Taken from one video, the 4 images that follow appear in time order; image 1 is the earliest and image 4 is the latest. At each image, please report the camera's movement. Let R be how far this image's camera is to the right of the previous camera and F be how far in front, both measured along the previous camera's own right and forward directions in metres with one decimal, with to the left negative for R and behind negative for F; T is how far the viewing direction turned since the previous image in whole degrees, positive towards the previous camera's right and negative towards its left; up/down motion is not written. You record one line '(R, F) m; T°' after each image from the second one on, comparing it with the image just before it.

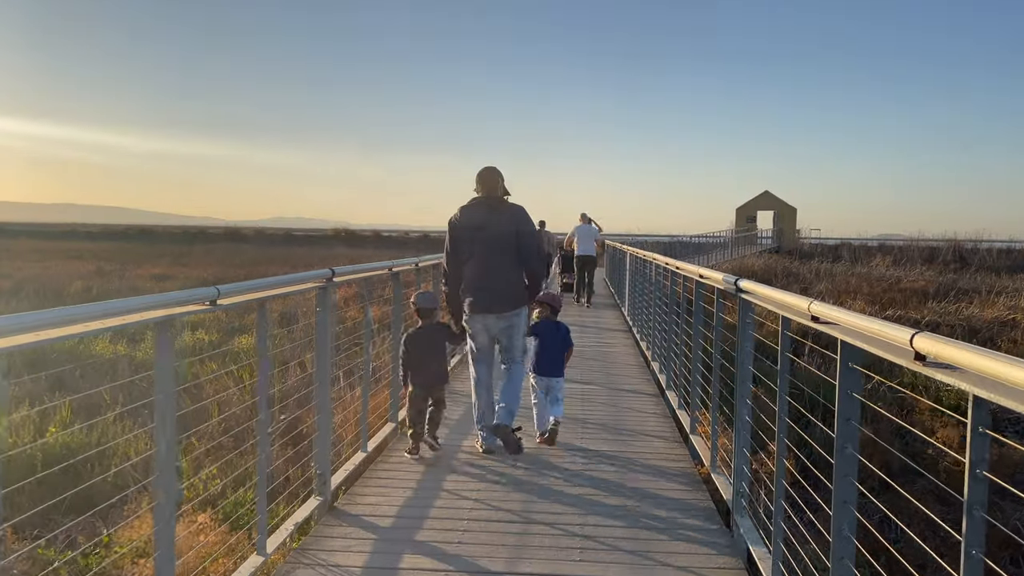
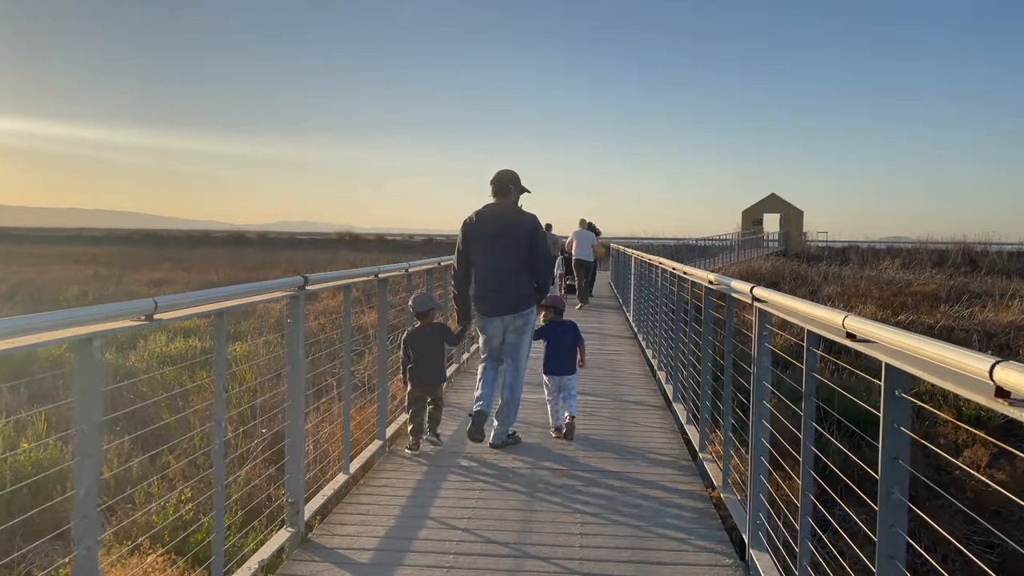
(+0.1, +0.4) m; 0°
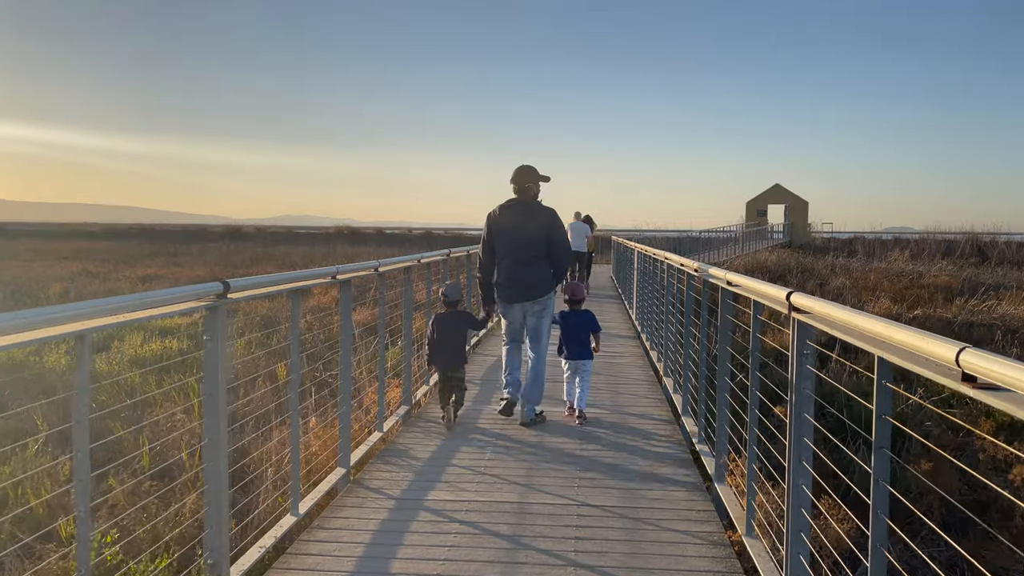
(+0.1, +0.7) m; 0°
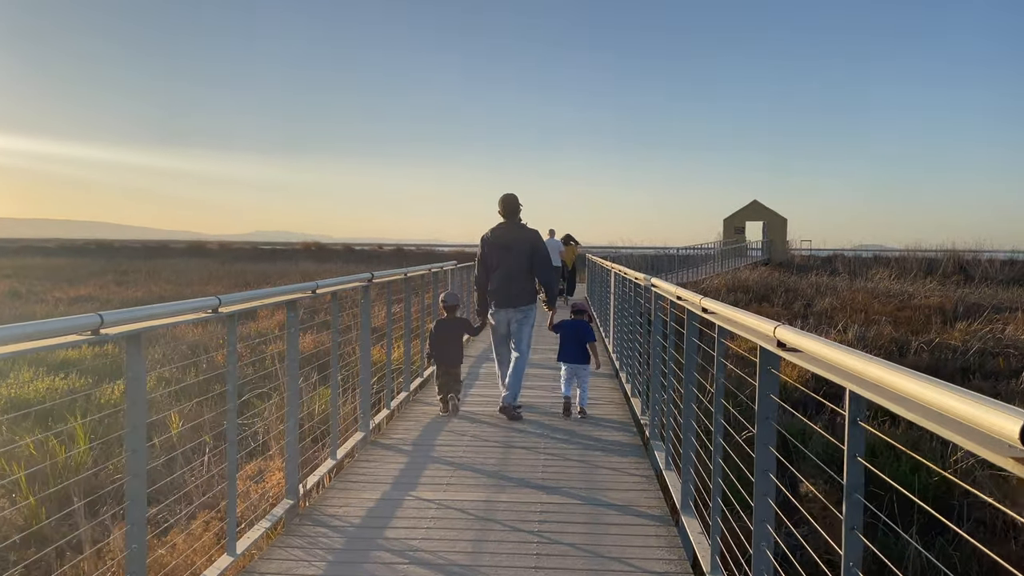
(+0.2, +1.6) m; +2°
